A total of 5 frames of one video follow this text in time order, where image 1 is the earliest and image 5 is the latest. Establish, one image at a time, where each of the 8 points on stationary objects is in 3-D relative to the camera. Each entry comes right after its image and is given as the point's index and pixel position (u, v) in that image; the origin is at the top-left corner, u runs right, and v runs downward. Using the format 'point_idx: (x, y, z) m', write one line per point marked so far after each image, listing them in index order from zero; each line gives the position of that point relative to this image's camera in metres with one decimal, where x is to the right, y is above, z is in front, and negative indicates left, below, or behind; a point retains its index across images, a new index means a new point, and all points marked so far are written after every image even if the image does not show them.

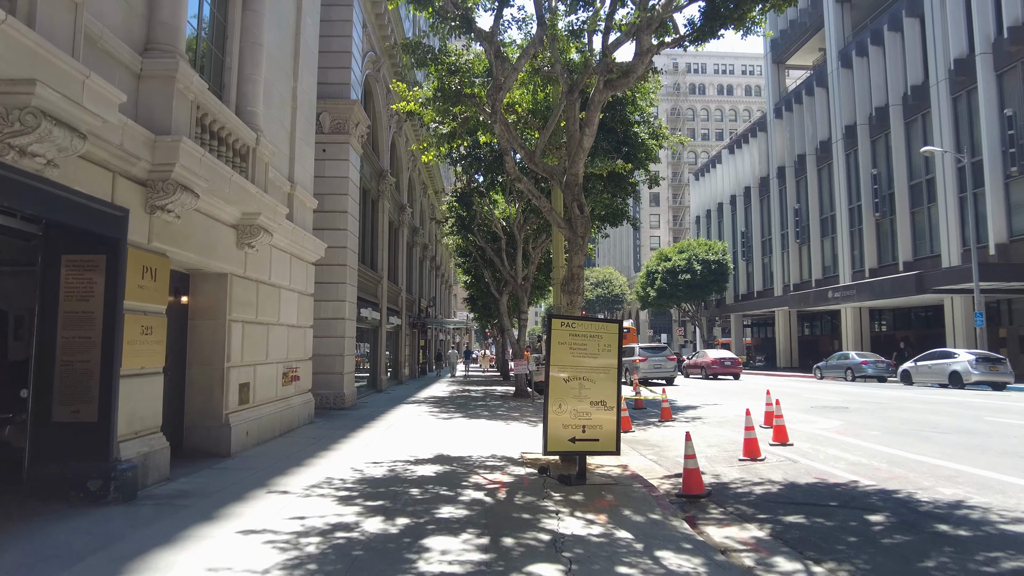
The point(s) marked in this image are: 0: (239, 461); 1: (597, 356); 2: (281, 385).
0: (-3.8, -2.4, +9.2) m
1: (+1.1, -0.9, +8.4) m
2: (-4.2, -1.7, +12.0) m
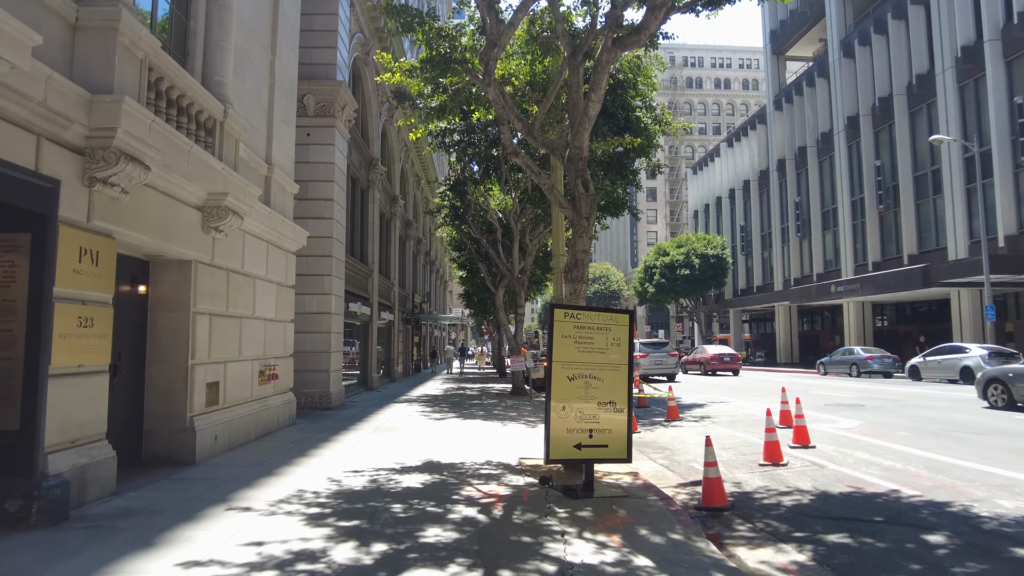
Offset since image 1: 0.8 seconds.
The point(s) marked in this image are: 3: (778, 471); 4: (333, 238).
0: (-3.8, -2.3, +8.2) m
1: (+1.1, -0.7, +7.5) m
2: (-4.3, -1.6, +11.0) m
3: (+3.6, -2.5, +8.9) m
4: (-4.5, +1.3, +16.6) m
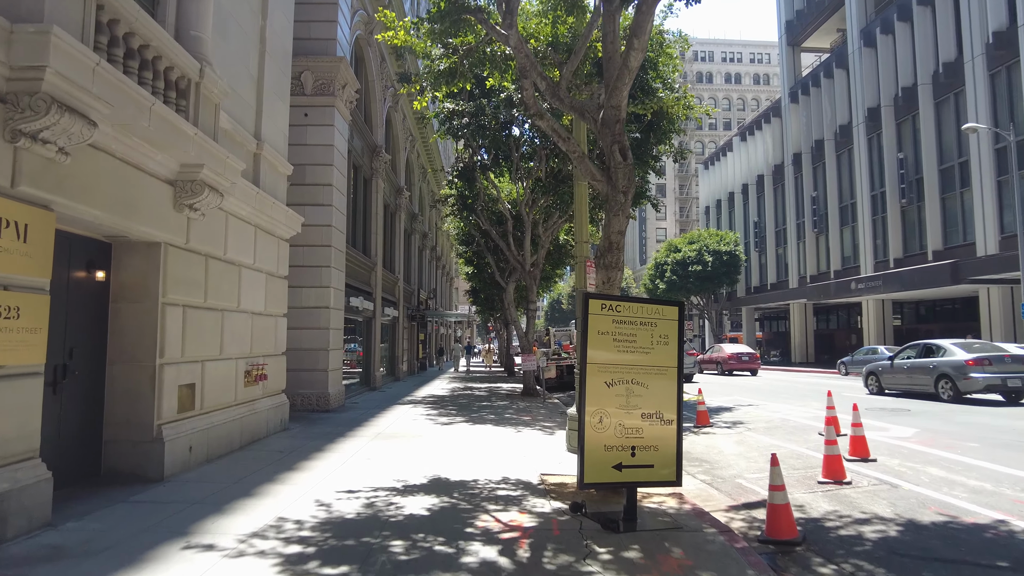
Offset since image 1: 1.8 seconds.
0: (-3.6, -2.1, +7.0) m
1: (+1.3, -0.6, +6.2) m
2: (-4.0, -1.4, +9.8) m
3: (+3.8, -2.4, +7.6) m
4: (-4.2, +1.4, +15.4) m
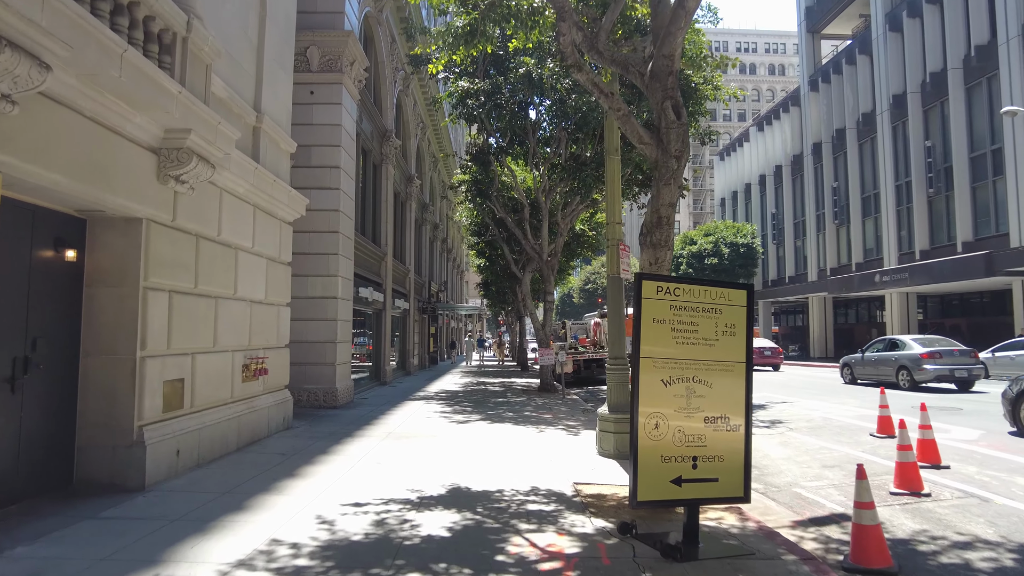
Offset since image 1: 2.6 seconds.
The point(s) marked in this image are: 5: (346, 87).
0: (-3.3, -1.9, +6.1) m
1: (+1.6, -0.4, +5.2) m
2: (-3.7, -1.2, +8.9) m
3: (+4.2, -2.2, +6.6) m
4: (-3.8, +1.7, +14.4) m
5: (-3.8, +4.5, +14.9) m
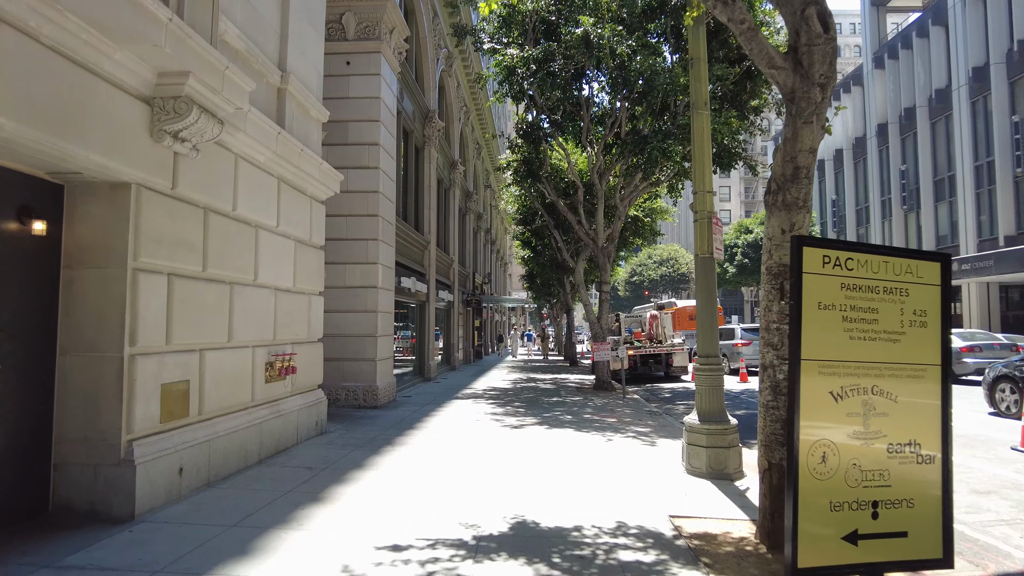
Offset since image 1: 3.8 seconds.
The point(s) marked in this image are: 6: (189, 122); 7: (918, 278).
0: (-2.7, -1.8, +4.8) m
1: (+2.1, -0.3, +3.6) m
2: (-2.9, -1.1, +7.6) m
3: (+4.8, -2.0, +4.9) m
4: (-2.7, +1.9, +13.1) m
5: (-2.6, +4.8, +13.6) m
6: (-2.8, +1.4, +5.6) m
7: (+2.3, +0.1, +3.7) m
